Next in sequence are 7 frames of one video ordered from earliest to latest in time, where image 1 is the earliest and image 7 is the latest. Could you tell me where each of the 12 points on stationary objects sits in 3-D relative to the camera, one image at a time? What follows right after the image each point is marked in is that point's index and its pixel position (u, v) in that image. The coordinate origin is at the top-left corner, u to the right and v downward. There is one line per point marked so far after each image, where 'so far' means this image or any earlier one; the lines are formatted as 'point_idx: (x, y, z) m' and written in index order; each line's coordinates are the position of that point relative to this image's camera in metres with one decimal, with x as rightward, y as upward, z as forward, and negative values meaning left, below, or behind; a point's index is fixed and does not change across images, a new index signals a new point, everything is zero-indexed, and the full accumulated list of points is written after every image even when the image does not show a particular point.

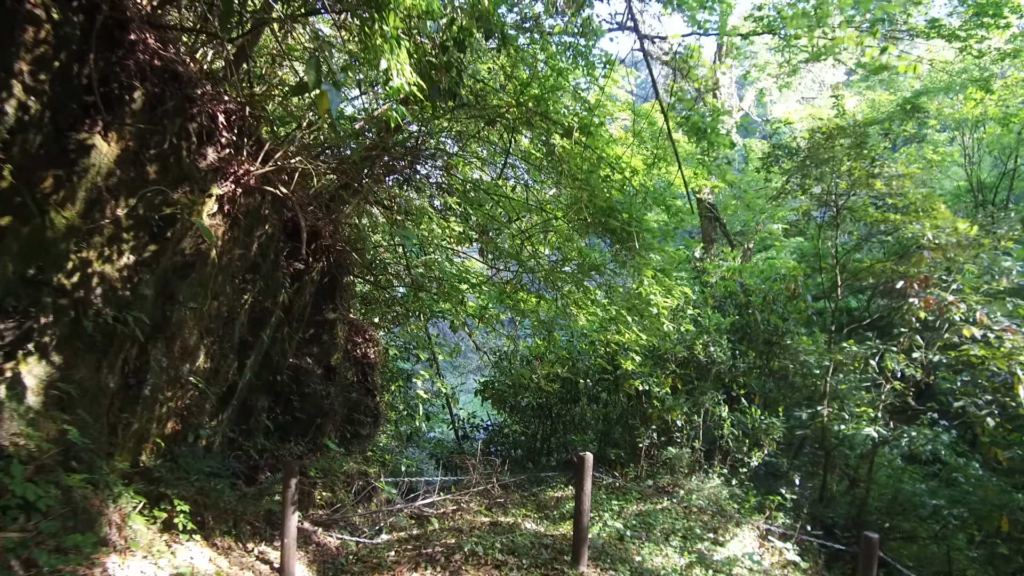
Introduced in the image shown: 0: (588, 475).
0: (+0.4, -1.0, +4.7) m
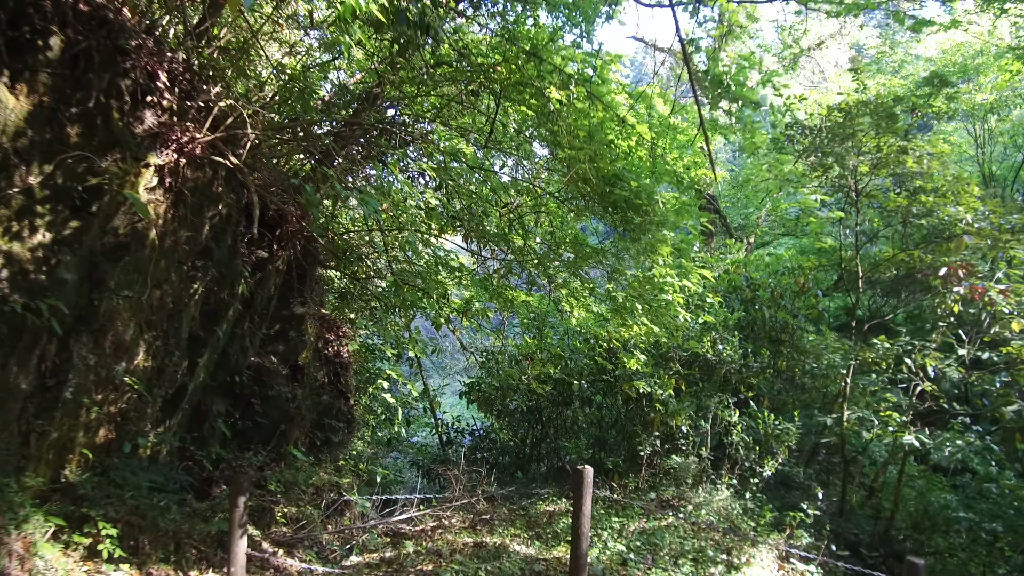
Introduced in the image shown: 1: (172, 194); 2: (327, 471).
0: (+0.4, -1.0, +4.0) m
1: (-1.8, +0.5, +4.4) m
2: (-1.3, -1.3, +6.1) m
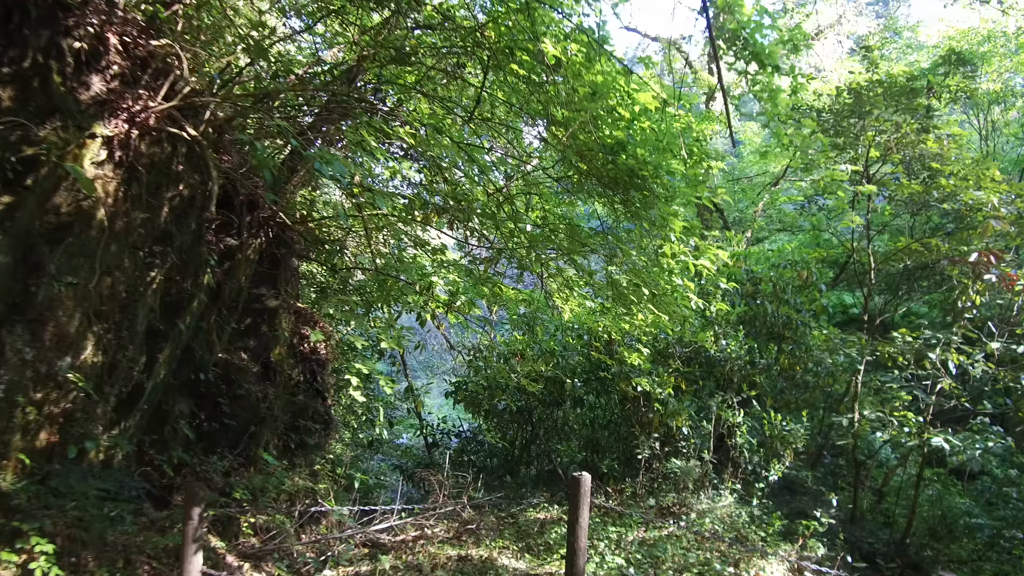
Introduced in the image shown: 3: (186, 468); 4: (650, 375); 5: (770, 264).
0: (+0.3, -0.9, +3.6) m
1: (-1.8, +0.6, +4.0) m
2: (-1.4, -1.3, +5.7) m
3: (-1.9, -1.0, +4.9) m
4: (+1.0, -0.6, +5.8) m
5: (+2.0, +0.2, +6.5) m
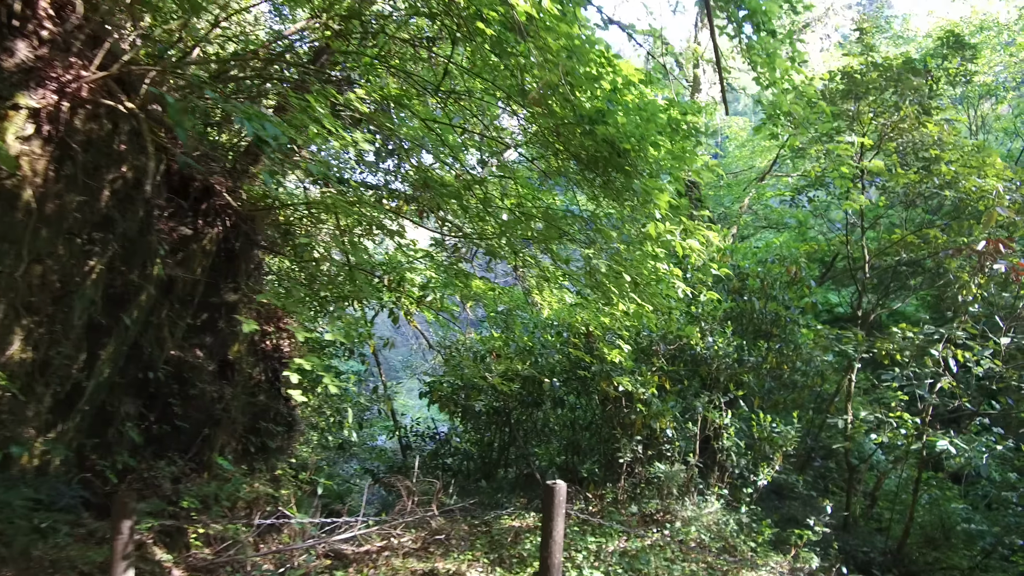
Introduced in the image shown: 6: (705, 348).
0: (+0.2, -0.9, +3.3) m
1: (-2.0, +0.6, +3.6) m
2: (-1.6, -1.2, +5.3) m
3: (-2.0, -1.0, +4.5) m
4: (+0.8, -0.6, +5.5) m
5: (+1.8, +0.2, +6.3) m
6: (+1.3, -0.4, +5.6) m
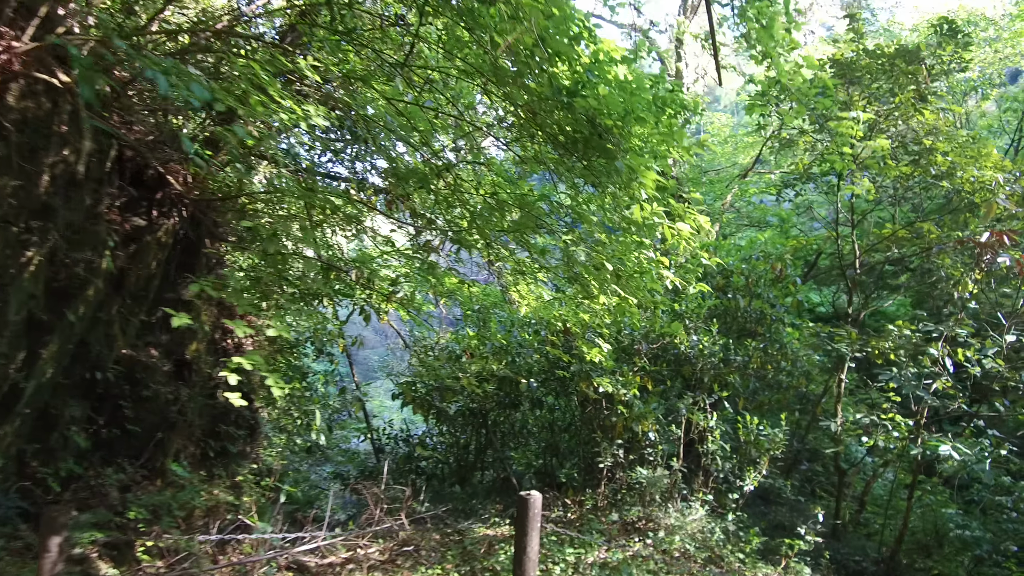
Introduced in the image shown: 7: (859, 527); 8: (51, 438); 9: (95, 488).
0: (+0.1, -0.9, +3.0) m
1: (-2.1, +0.6, +3.3) m
2: (-1.7, -1.2, +5.0) m
3: (-2.2, -1.0, +4.2) m
4: (+0.6, -0.5, +5.3) m
5: (+1.6, +0.2, +6.0) m
6: (+1.1, -0.4, +5.4) m
7: (+2.3, -1.6, +5.6) m
8: (-2.3, -0.7, +4.1) m
9: (-2.1, -1.0, +4.2) m
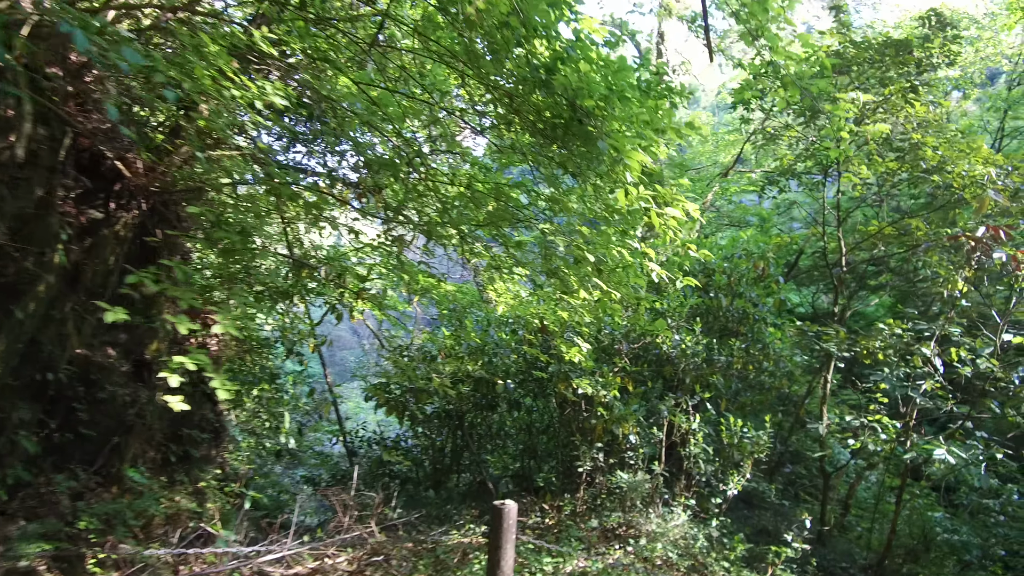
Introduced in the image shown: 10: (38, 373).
0: (0.0, -0.8, +2.8) m
1: (-2.2, +0.7, +3.0) m
2: (-1.9, -1.2, +4.8) m
3: (-2.3, -0.9, +3.9) m
4: (+0.5, -0.5, +5.1) m
5: (+1.5, +0.2, +5.9) m
6: (+1.0, -0.4, +5.2) m
7: (+2.2, -1.6, +5.5) m
8: (-2.4, -0.7, +3.9) m
9: (-2.2, -1.0, +3.9) m
10: (-2.3, -0.4, +4.2) m
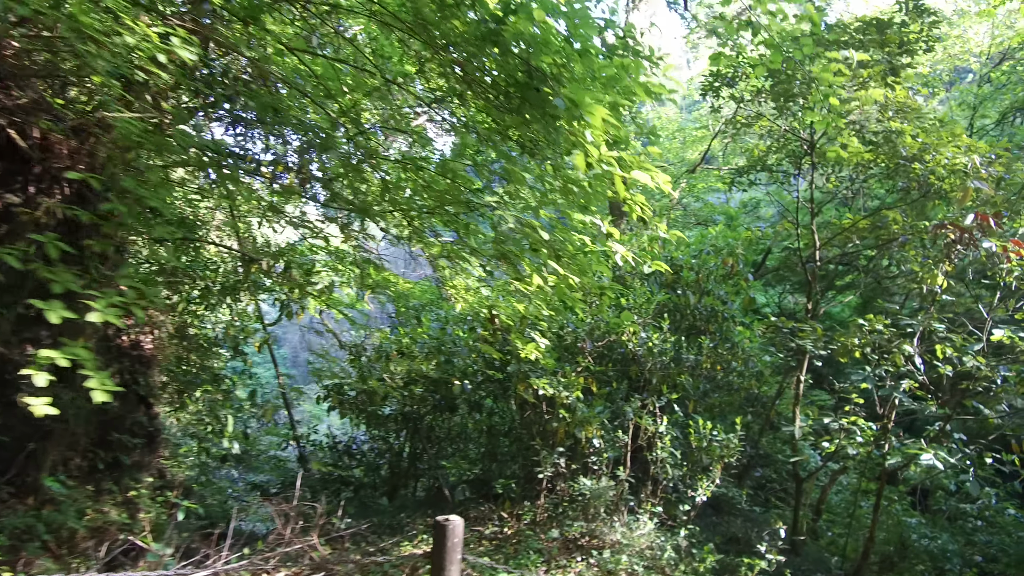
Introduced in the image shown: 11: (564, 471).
0: (-0.2, -0.8, +2.5) m
1: (-2.3, +0.7, +2.7) m
2: (-2.1, -1.1, +4.4) m
3: (-2.5, -0.9, +3.6) m
4: (+0.2, -0.5, +4.8) m
5: (+1.2, +0.3, +5.6) m
6: (+0.7, -0.3, +5.0) m
7: (+1.9, -1.6, +5.3) m
8: (-2.6, -0.7, +3.5) m
9: (-2.4, -0.9, +3.6) m
10: (-2.5, -0.4, +3.8) m
11: (+0.3, -1.0, +4.7) m
